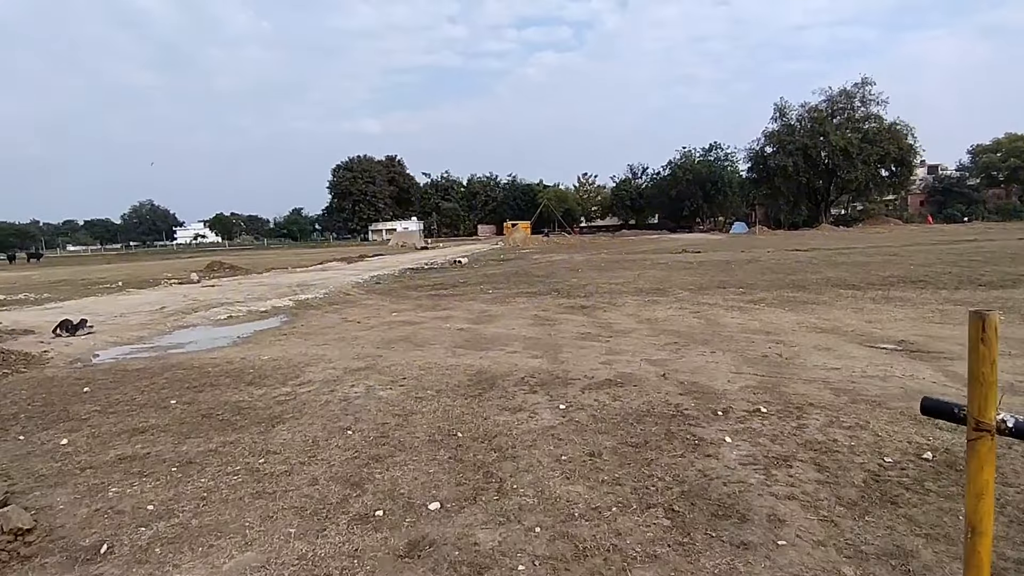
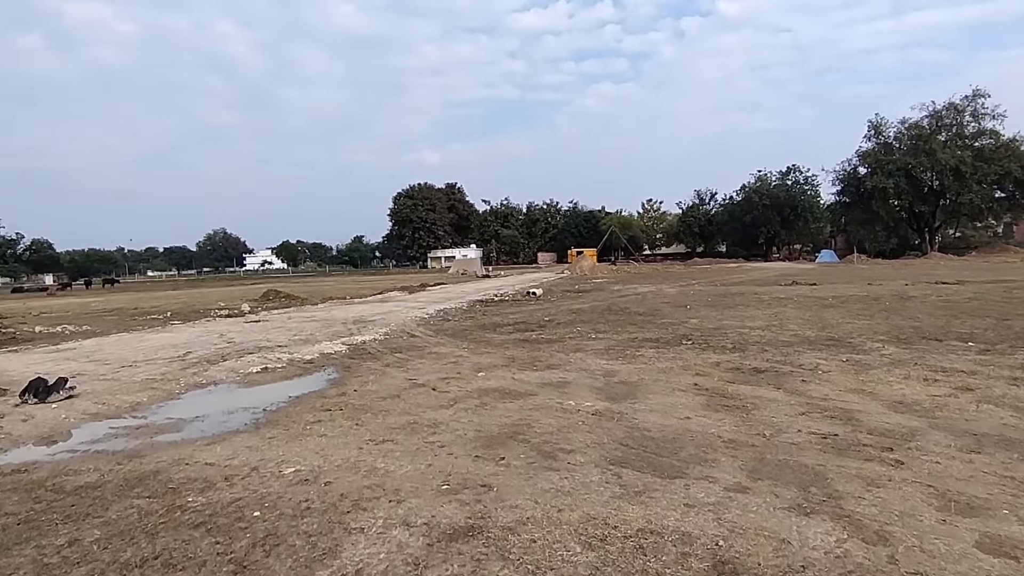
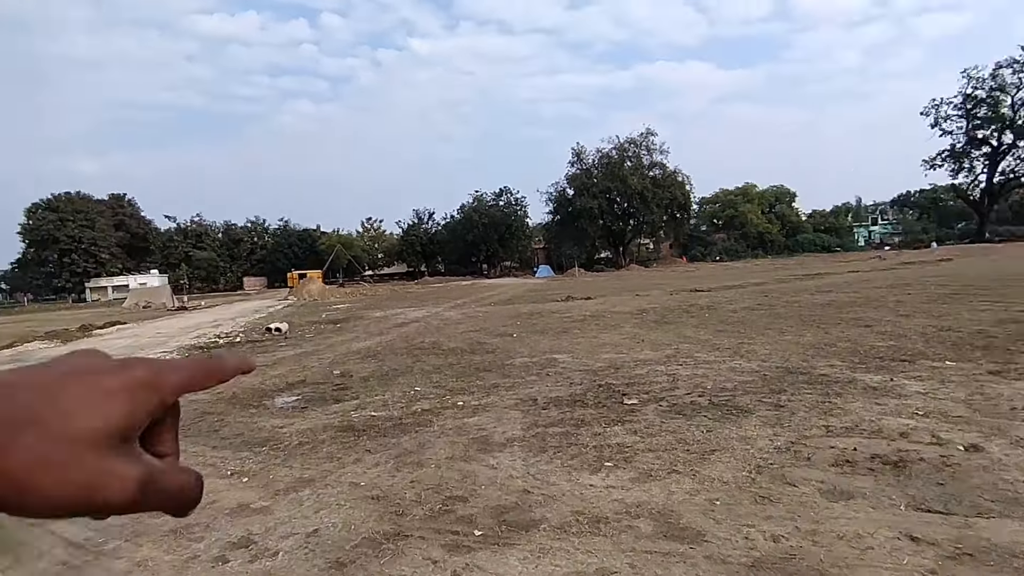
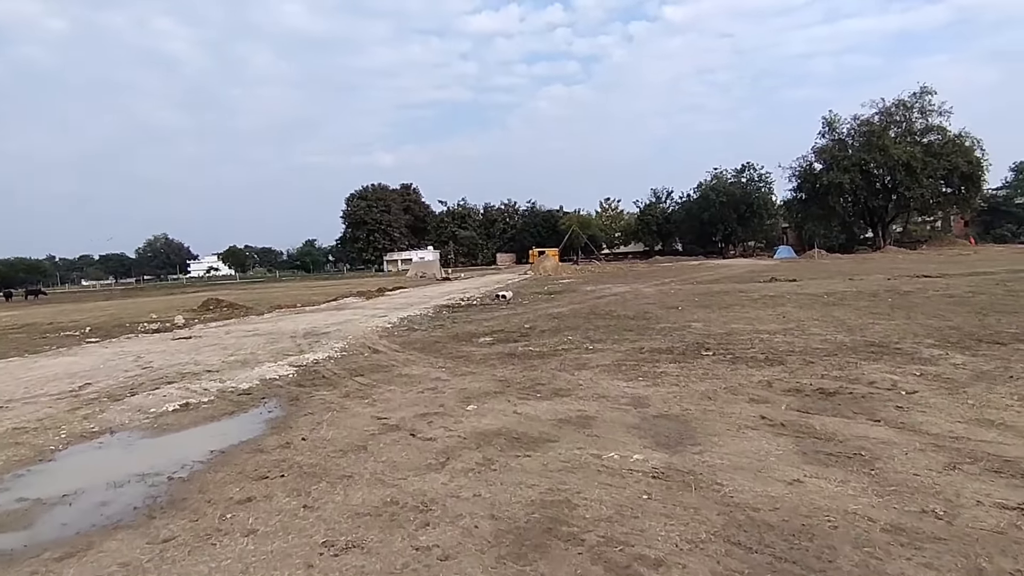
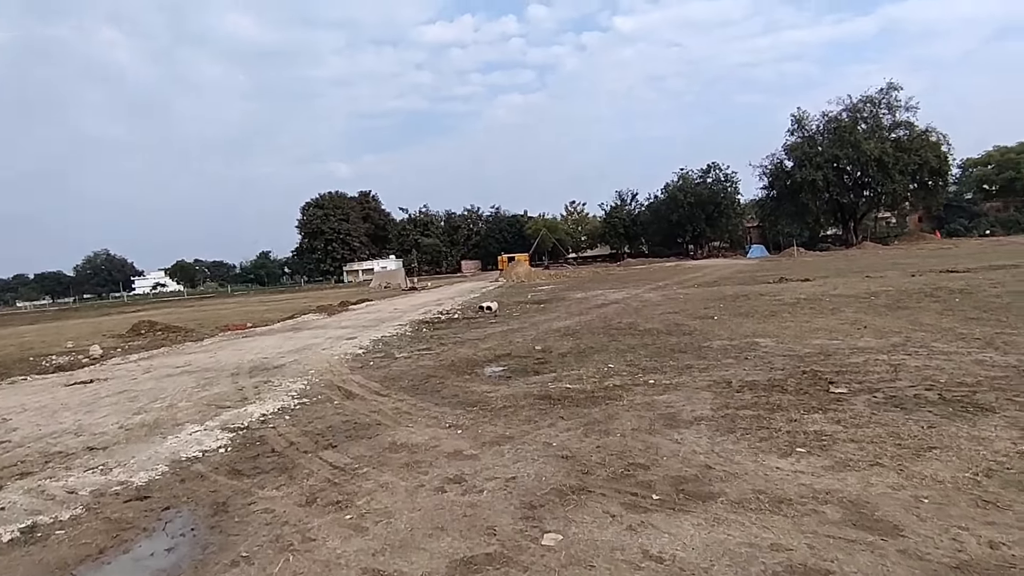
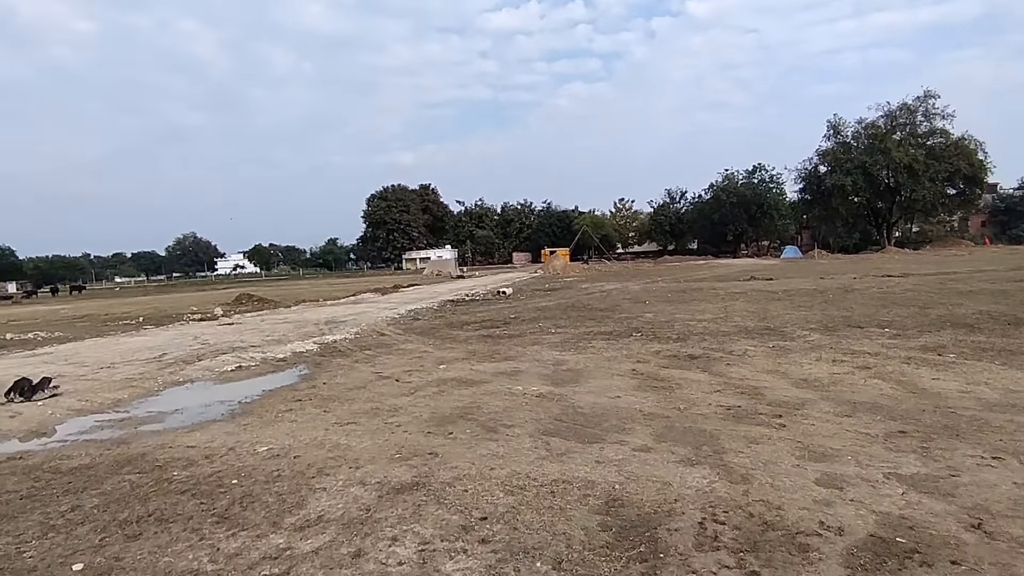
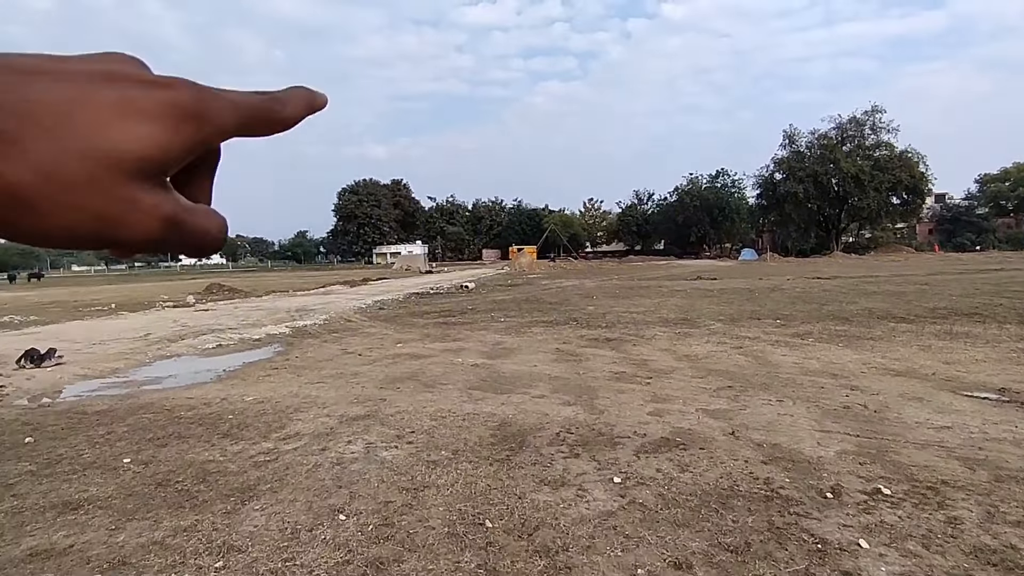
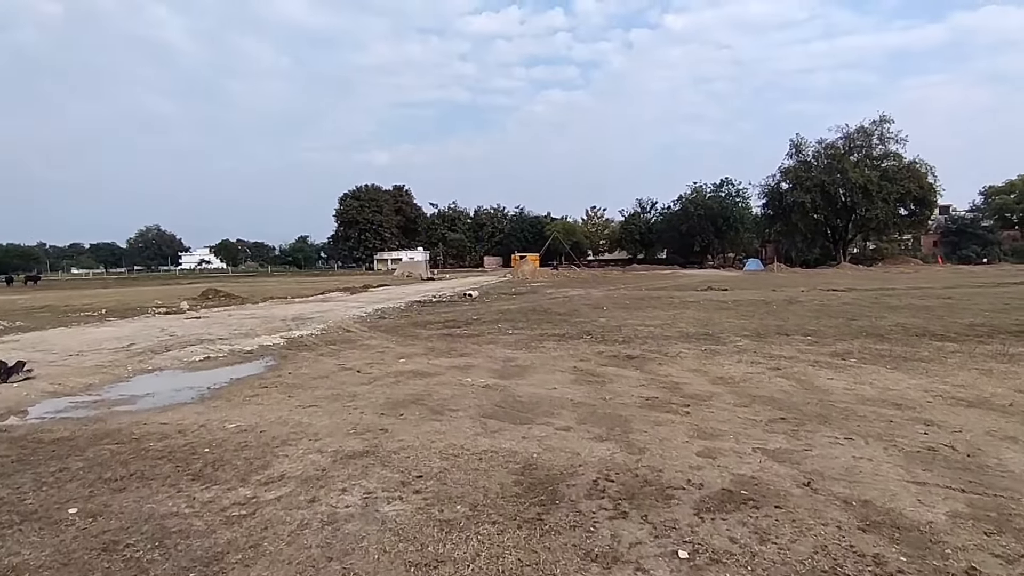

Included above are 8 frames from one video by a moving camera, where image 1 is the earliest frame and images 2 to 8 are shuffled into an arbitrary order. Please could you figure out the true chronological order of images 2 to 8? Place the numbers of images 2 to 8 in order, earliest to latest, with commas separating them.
7, 8, 6, 2, 4, 5, 3
